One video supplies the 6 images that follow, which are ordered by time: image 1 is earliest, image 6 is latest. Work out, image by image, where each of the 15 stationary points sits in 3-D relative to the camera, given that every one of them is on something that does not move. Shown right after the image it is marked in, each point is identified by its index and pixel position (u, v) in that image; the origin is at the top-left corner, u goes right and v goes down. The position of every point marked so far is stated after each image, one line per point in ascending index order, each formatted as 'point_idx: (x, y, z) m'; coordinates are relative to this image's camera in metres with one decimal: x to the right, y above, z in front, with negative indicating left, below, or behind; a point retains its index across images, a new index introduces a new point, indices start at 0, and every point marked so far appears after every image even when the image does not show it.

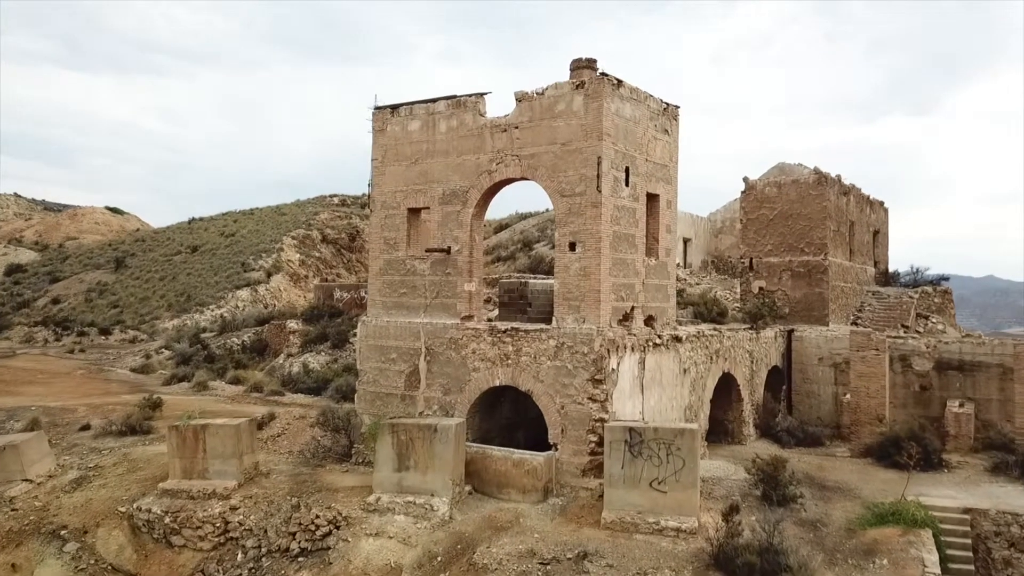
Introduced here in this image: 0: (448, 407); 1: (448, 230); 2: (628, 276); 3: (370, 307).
0: (-1.2, -2.3, +13.9) m
1: (-1.3, +1.1, +14.1) m
2: (+2.1, +0.2, +13.2) m
3: (-3.0, -0.4, +15.1) m
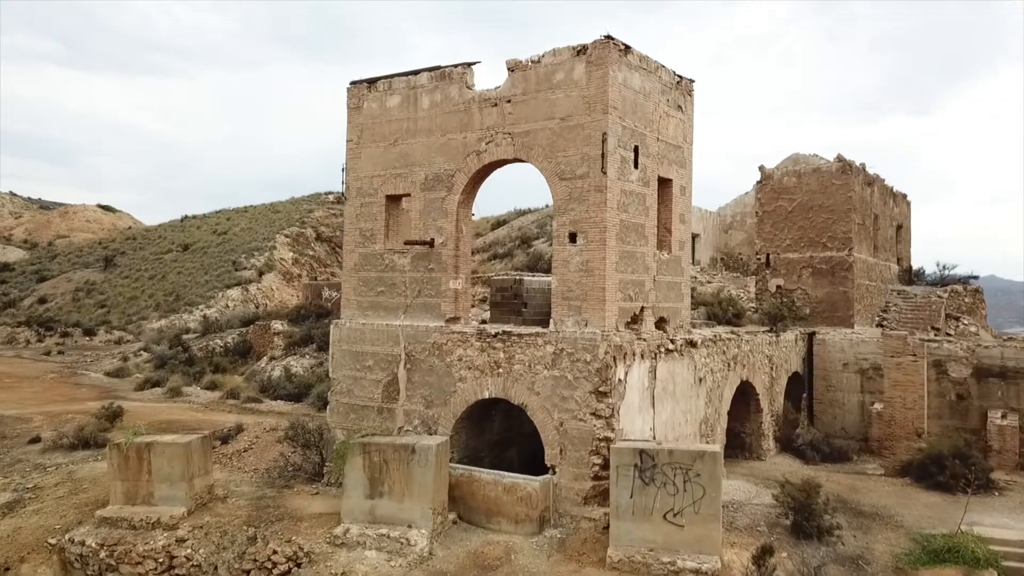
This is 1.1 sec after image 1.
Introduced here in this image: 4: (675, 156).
0: (-1.4, -2.3, +12.2) m
1: (-1.4, +1.2, +12.4) m
2: (+2.0, +0.2, +11.4) m
3: (-3.1, -0.4, +13.4) m
4: (+2.8, +2.3, +12.5) m
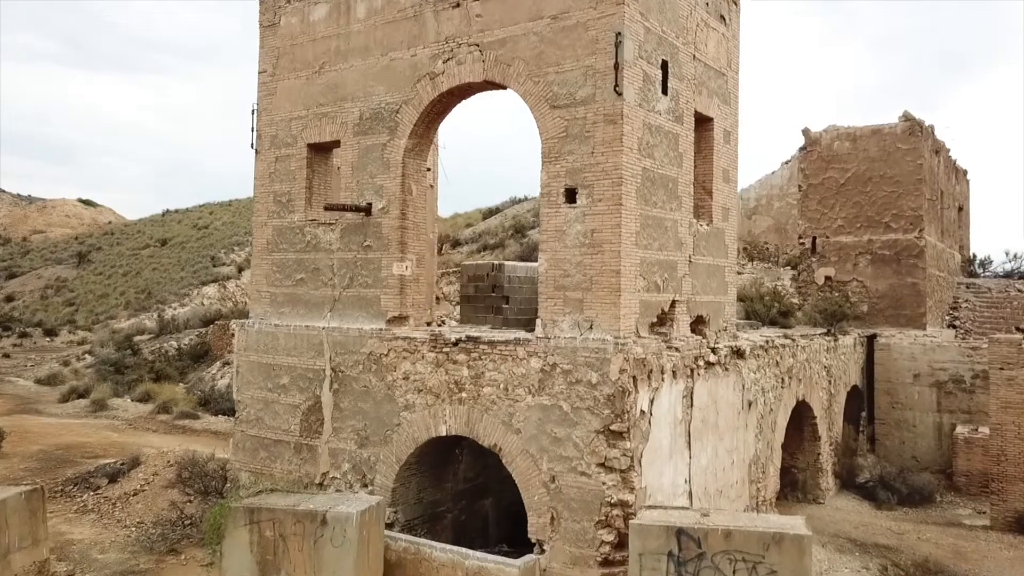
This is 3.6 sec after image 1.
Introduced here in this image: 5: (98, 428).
0: (-1.7, -2.1, +8.4) m
1: (-1.7, +1.3, +8.7) m
2: (+1.6, +0.4, +7.7) m
3: (-3.4, -0.2, +9.6) m
4: (+2.5, +2.5, +8.7) m
5: (-10.1, -3.4, +17.6) m
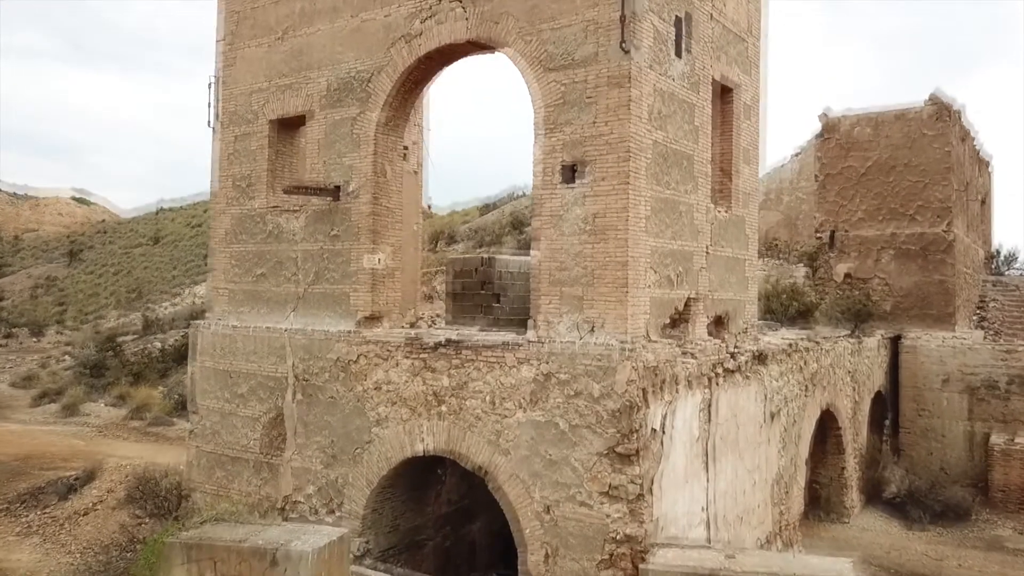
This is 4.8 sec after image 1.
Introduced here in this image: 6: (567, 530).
0: (-1.8, -2.1, +7.3) m
1: (-1.8, +1.4, +7.5) m
2: (+1.5, +0.5, +6.6) m
3: (-3.5, -0.1, +8.5) m
4: (+2.4, +2.5, +7.6) m
5: (-10.2, -3.3, +16.5) m
6: (+0.5, -2.0, +5.9) m
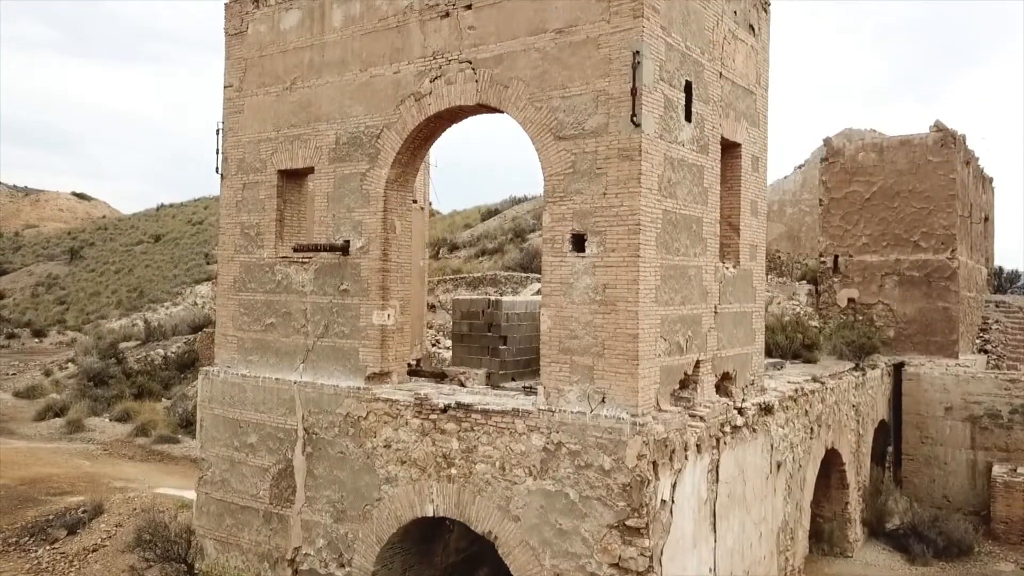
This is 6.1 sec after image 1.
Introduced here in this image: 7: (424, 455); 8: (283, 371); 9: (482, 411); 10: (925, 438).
0: (-1.7, -2.6, +7.4) m
1: (-1.7, +0.8, +7.6) m
2: (+1.6, -0.1, +6.6) m
3: (-3.5, -0.7, +8.6) m
4: (+2.5, +1.9, +7.6) m
5: (-10.1, -3.8, +16.6) m
6: (+0.5, -2.6, +6.0) m
7: (-0.8, -1.6, +6.8) m
8: (-2.5, -0.9, +8.0) m
9: (-0.3, -1.1, +6.5) m
10: (+7.3, -2.7, +12.8) m
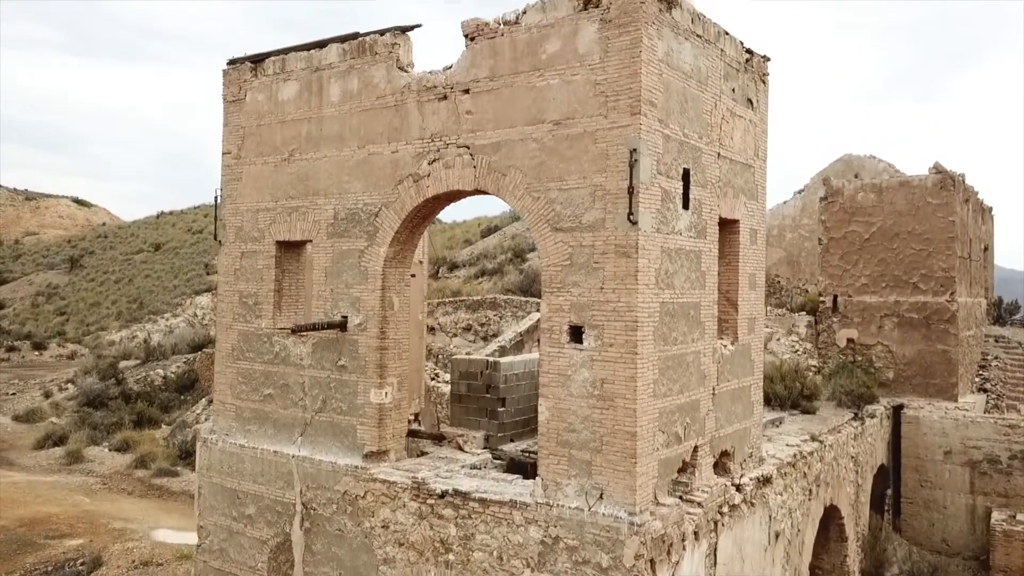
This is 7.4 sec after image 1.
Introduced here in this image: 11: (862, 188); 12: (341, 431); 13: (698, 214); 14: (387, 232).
0: (-1.8, -3.4, +7.4) m
1: (-1.8, 0.0, +7.6) m
2: (+1.6, -0.9, +6.6) m
3: (-3.5, -1.5, +8.6) m
4: (+2.4, +1.1, +7.6) m
5: (-10.1, -4.6, +16.6) m
6: (+0.5, -3.4, +6.0) m
7: (-0.9, -2.4, +6.8) m
8: (-2.5, -1.7, +8.0) m
9: (-0.3, -1.9, +6.5) m
10: (+7.3, -3.5, +12.8) m
11: (+6.9, +2.0, +14.3) m
12: (-1.8, -1.5, +7.5) m
13: (+1.7, +0.7, +6.8) m
14: (-1.3, +0.6, +7.2) m
